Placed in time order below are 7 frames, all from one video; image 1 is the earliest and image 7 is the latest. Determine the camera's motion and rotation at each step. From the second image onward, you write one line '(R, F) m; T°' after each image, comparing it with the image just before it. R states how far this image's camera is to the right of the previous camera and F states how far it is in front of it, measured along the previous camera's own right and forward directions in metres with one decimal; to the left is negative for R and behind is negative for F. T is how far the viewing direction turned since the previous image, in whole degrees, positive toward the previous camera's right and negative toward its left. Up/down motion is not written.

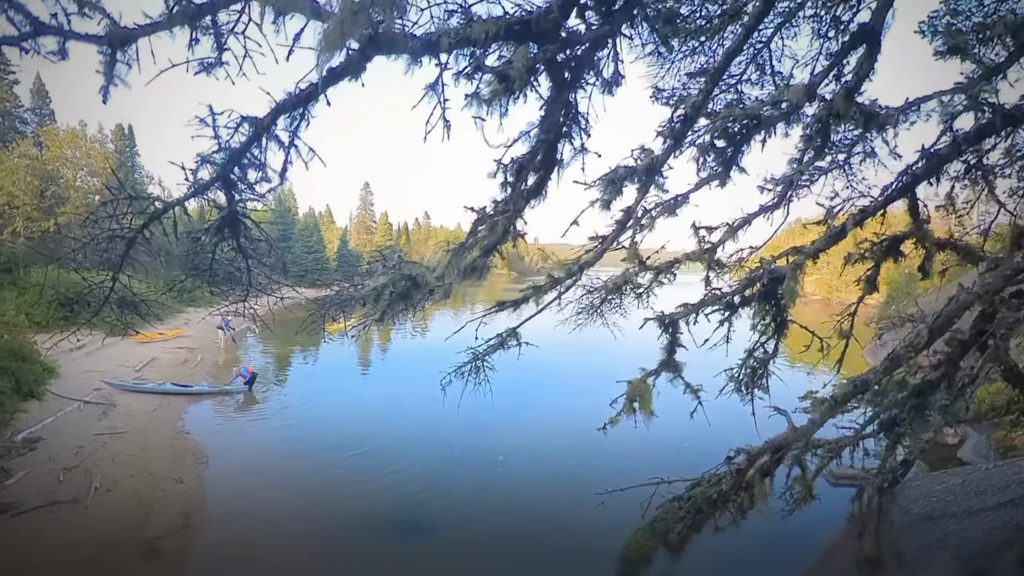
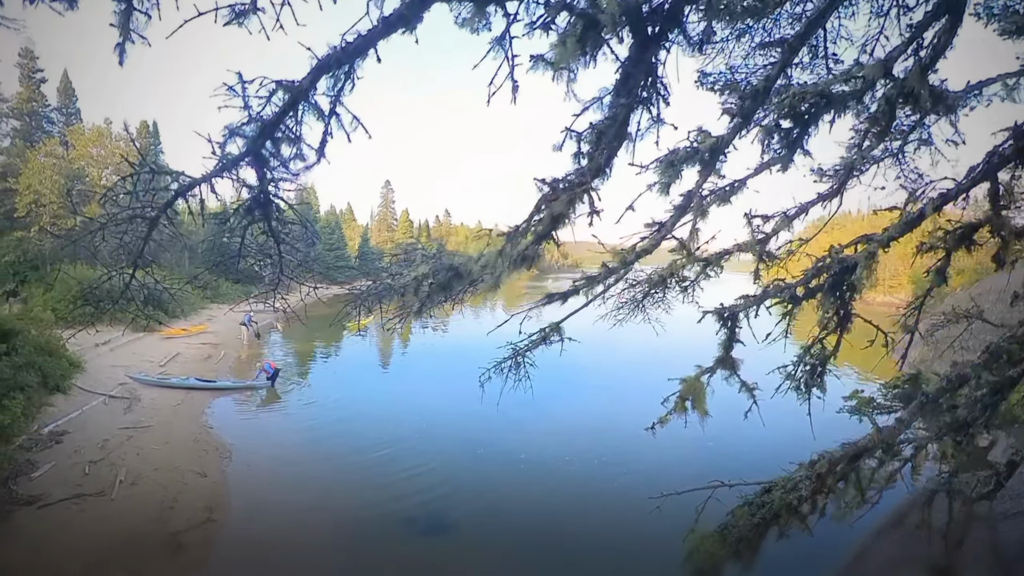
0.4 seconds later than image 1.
(-0.1, 0.0) m; -1°
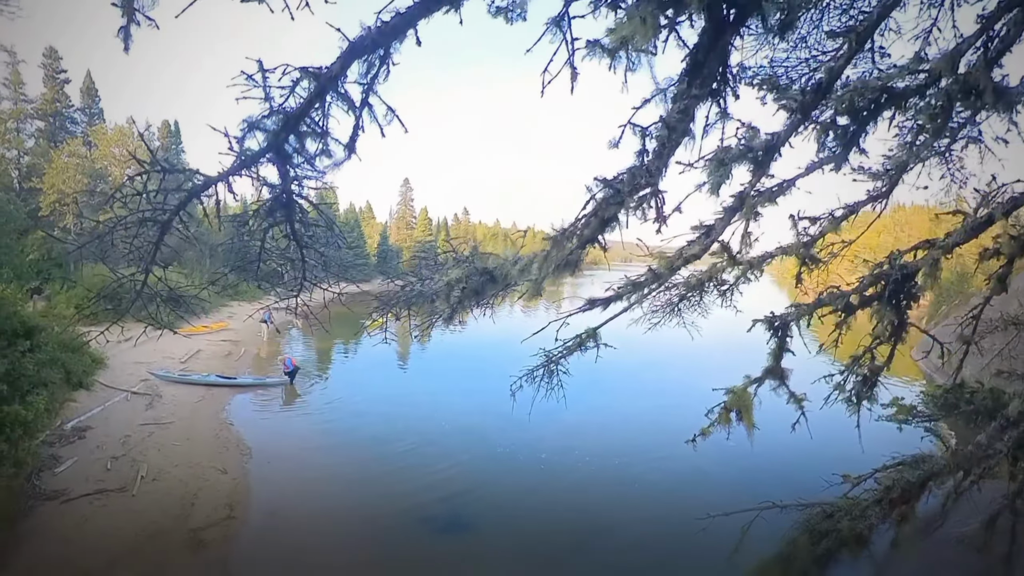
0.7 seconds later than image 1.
(-0.1, 0.0) m; -1°
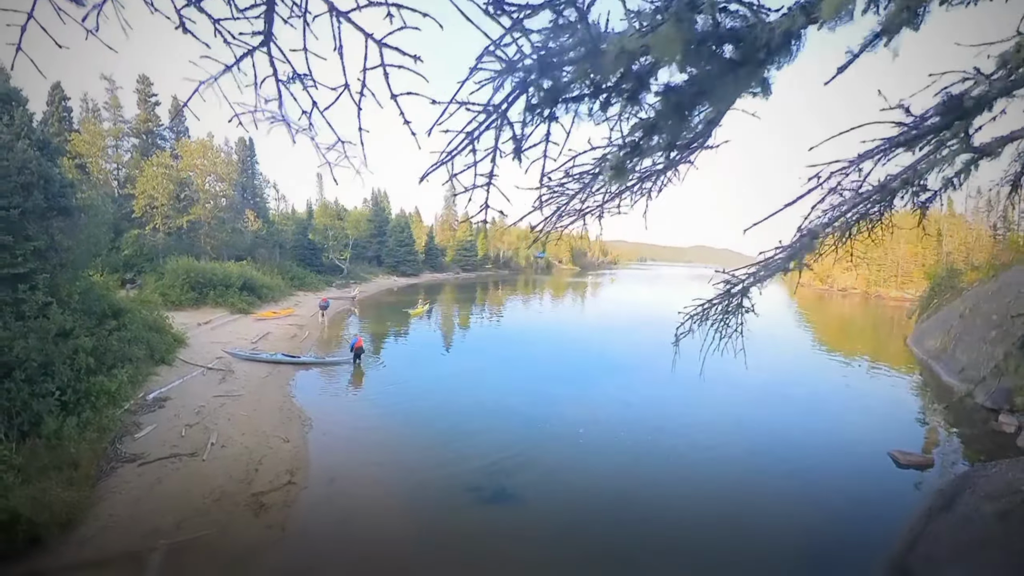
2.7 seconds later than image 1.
(0.0, -0.6) m; -4°
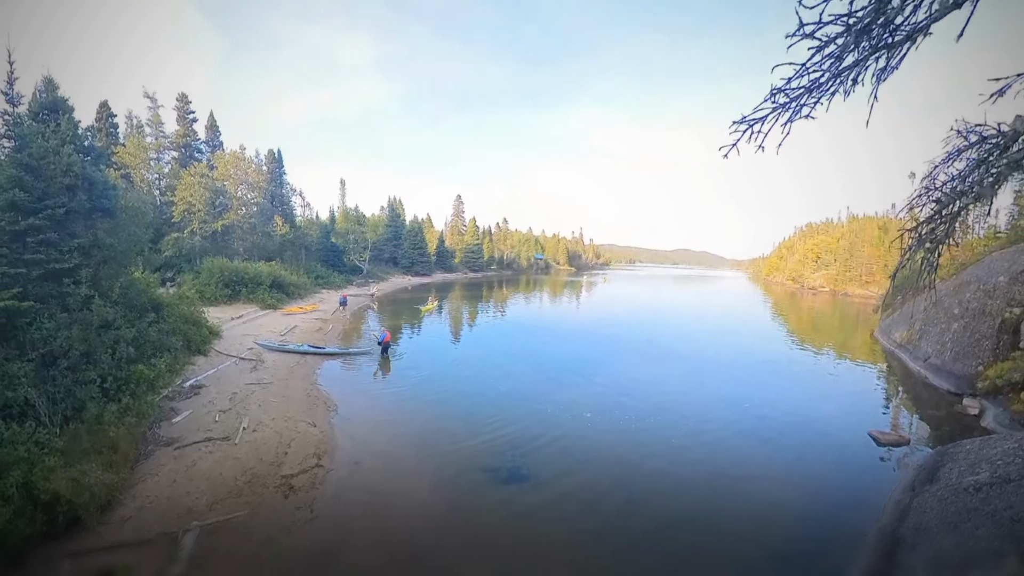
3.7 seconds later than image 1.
(+0.1, -0.5) m; -2°
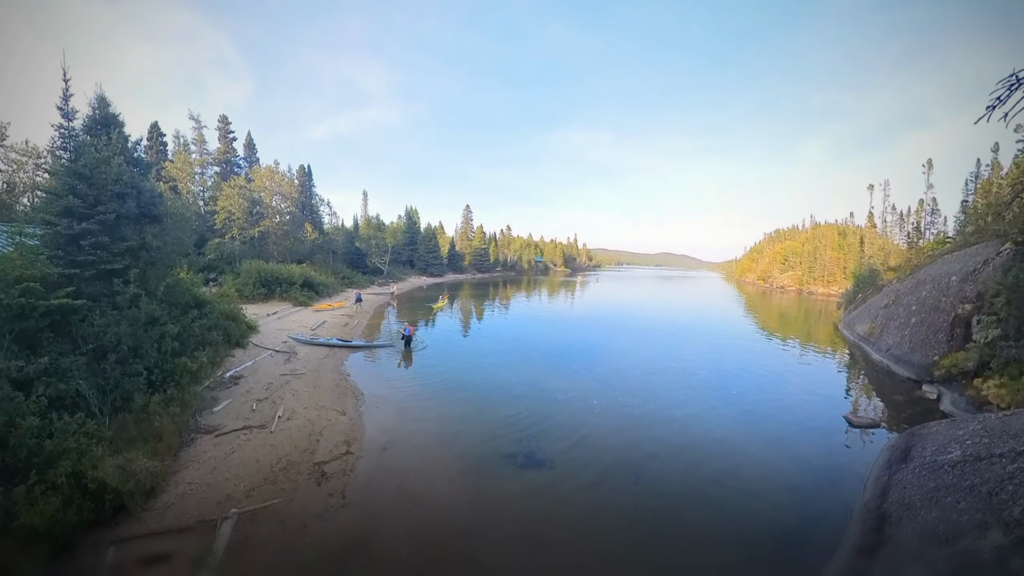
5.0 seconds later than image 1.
(+0.2, -0.6) m; -2°
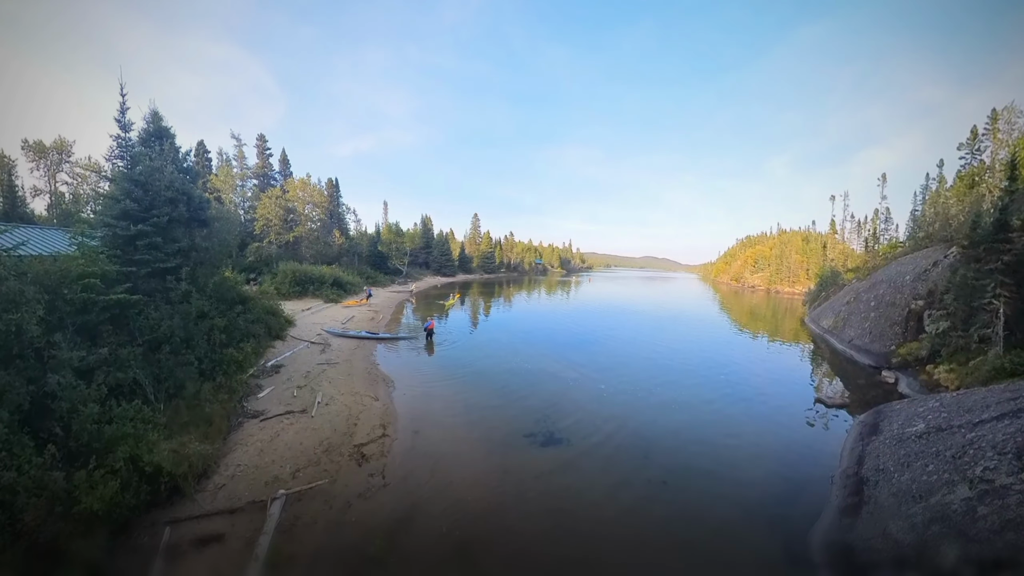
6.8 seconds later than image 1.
(+0.3, -0.7) m; -3°
